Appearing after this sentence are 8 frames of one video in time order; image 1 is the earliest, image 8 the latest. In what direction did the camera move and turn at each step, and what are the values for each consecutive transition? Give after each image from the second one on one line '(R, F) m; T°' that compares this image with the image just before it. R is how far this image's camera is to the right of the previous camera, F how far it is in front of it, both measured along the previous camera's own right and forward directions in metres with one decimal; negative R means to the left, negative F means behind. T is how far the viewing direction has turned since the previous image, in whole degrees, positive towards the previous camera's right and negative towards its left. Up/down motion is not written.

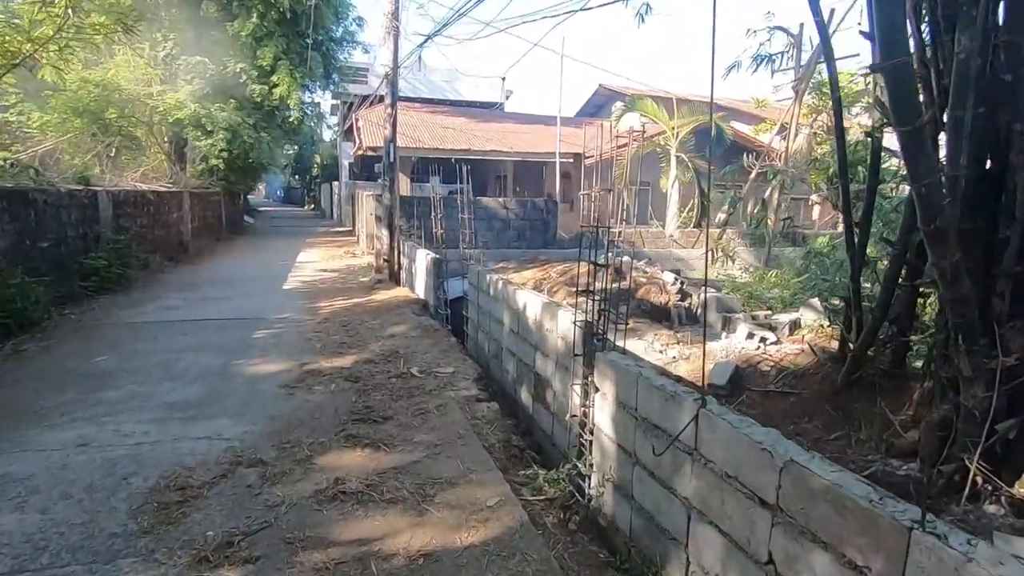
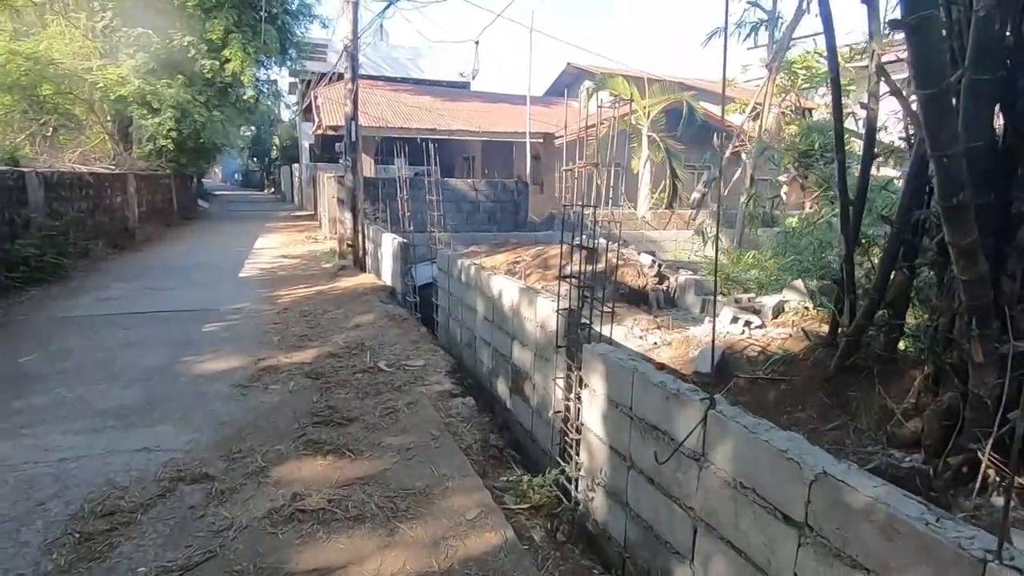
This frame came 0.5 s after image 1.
(0.0, +0.3) m; +3°
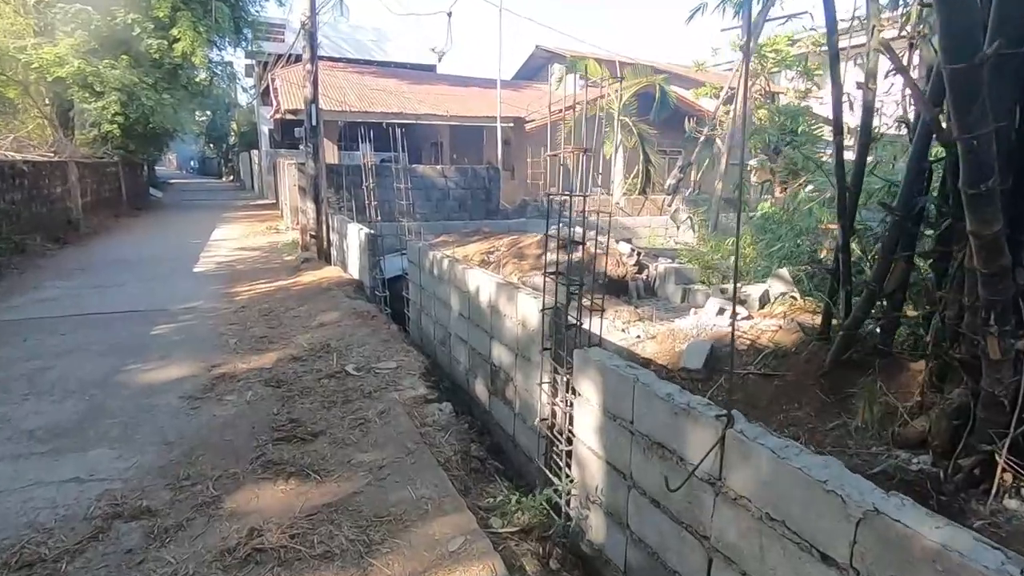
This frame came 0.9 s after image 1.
(-0.1, +0.3) m; +3°
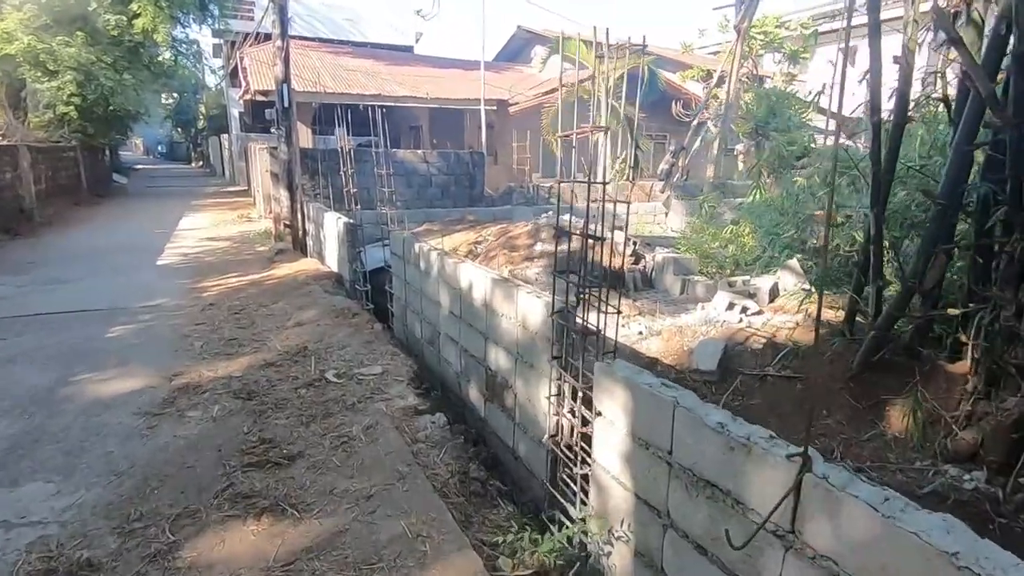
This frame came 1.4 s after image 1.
(-0.1, +0.4) m; +2°
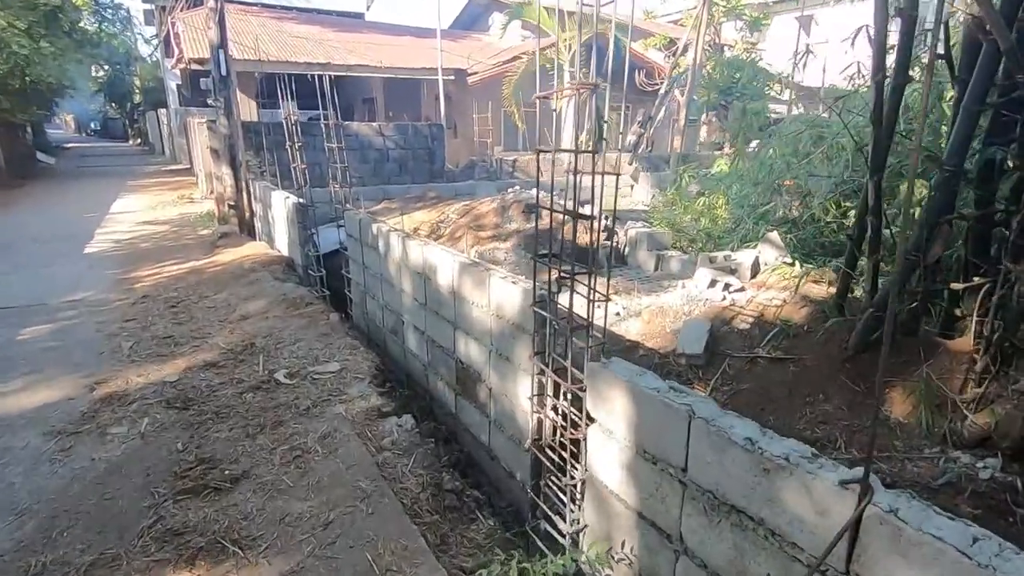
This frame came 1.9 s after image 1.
(0.0, +0.3) m; +4°
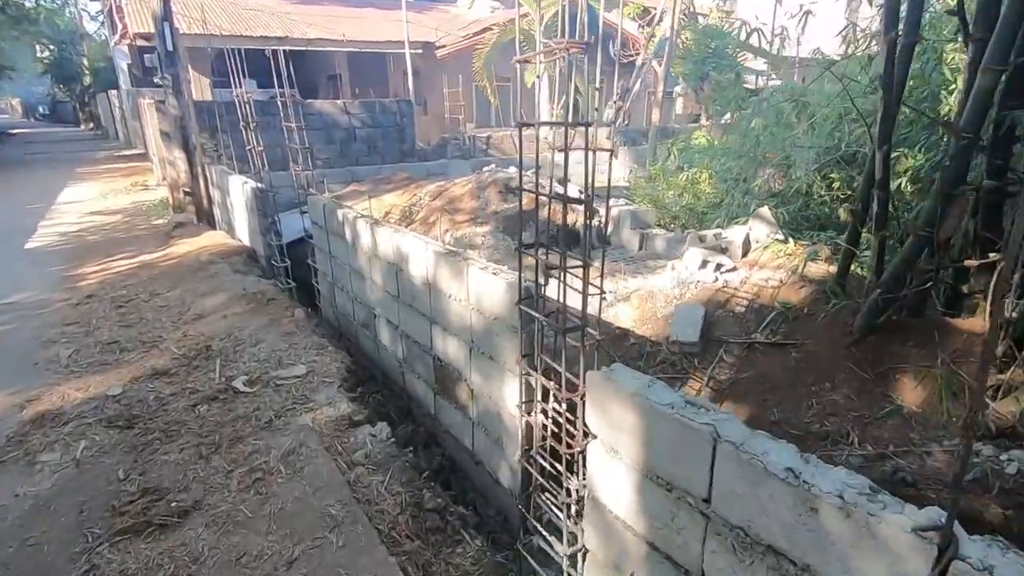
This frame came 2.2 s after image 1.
(0.0, +0.3) m; +2°
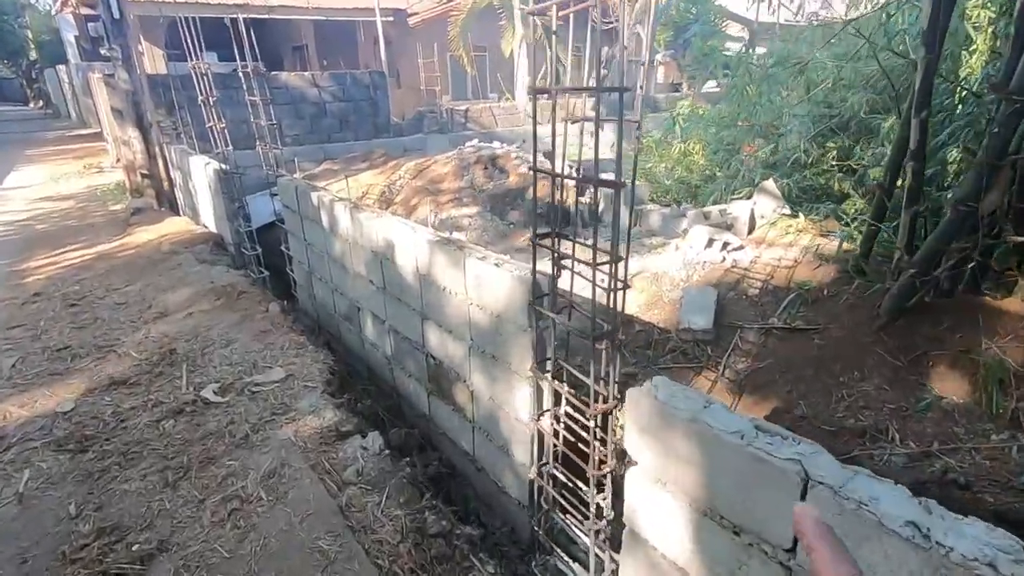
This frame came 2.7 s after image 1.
(-0.1, +0.3) m; +2°
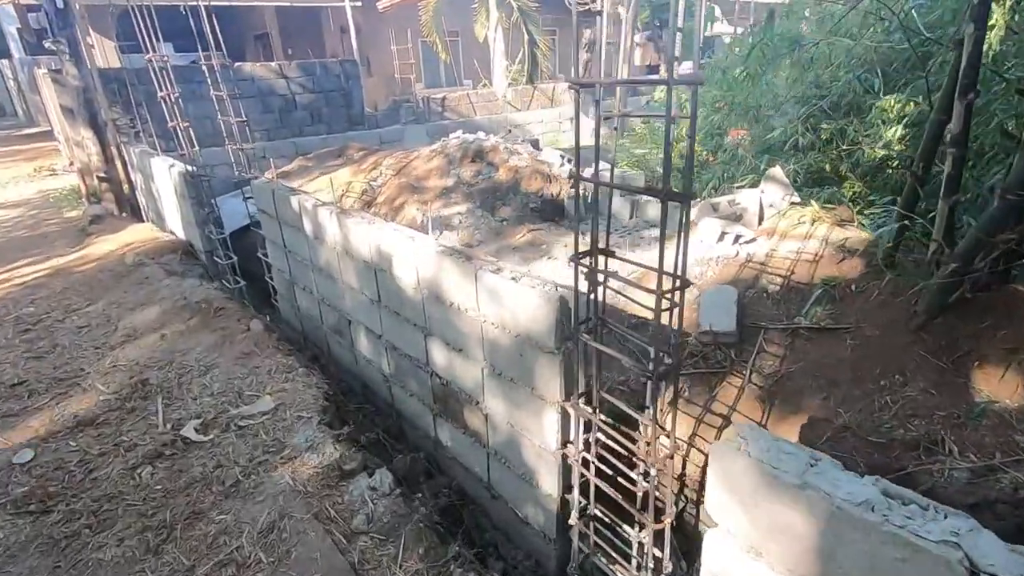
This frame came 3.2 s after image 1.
(-0.2, +0.2) m; +2°
